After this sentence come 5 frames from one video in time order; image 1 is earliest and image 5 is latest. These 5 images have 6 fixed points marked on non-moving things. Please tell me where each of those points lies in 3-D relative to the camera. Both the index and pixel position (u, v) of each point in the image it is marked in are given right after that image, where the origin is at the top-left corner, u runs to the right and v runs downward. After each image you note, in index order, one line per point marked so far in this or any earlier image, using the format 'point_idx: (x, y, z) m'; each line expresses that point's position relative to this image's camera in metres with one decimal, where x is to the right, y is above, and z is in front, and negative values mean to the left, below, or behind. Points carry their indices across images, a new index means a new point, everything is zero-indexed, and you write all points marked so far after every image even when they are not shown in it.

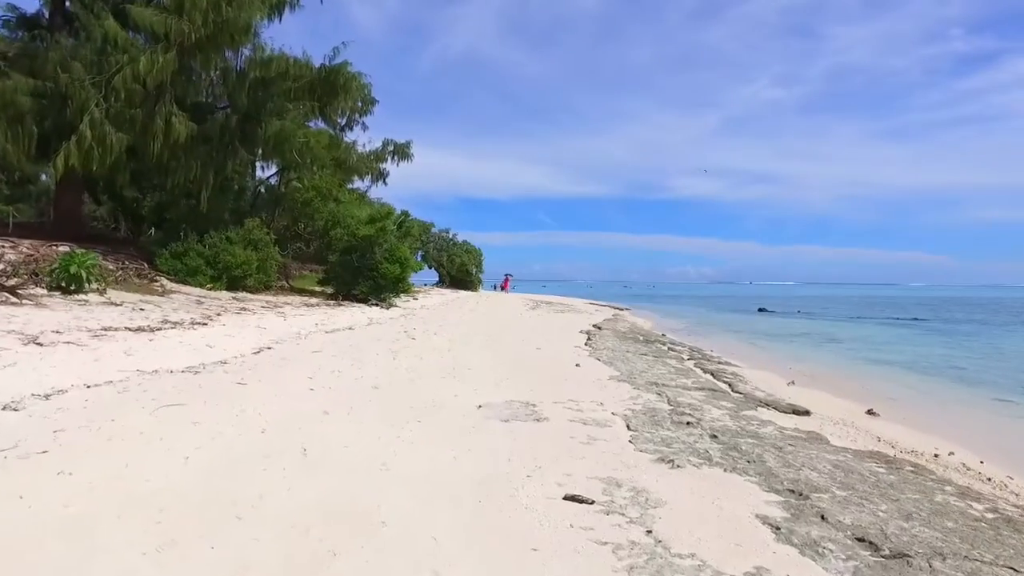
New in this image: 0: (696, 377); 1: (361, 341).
0: (+3.1, -1.5, +11.7) m
1: (-2.4, -0.9, +10.9) m
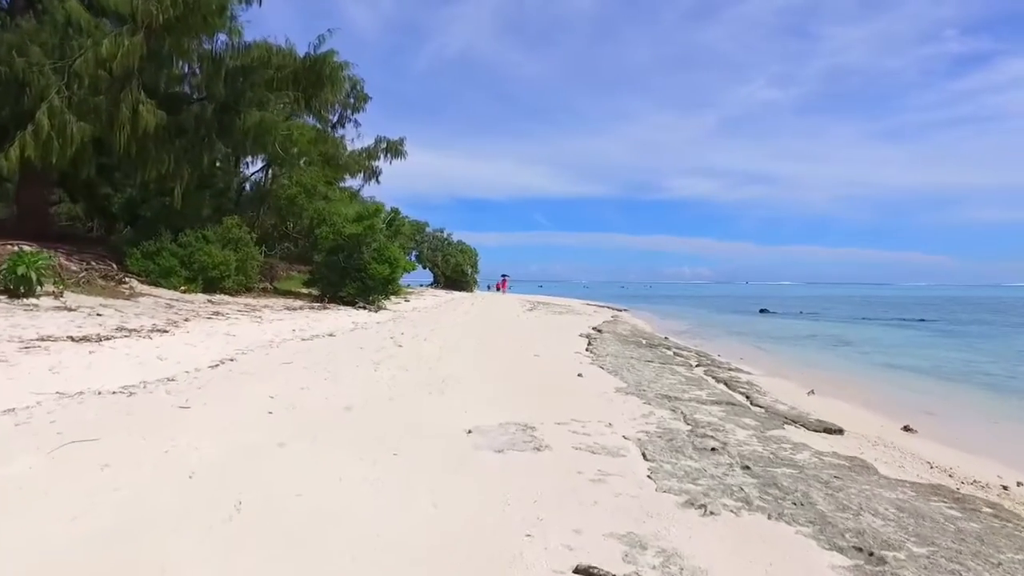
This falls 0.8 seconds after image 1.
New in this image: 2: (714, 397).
0: (+3.0, -1.5, +10.7) m
1: (-2.4, -0.9, +9.9) m
2: (+2.8, -1.5, +9.7) m
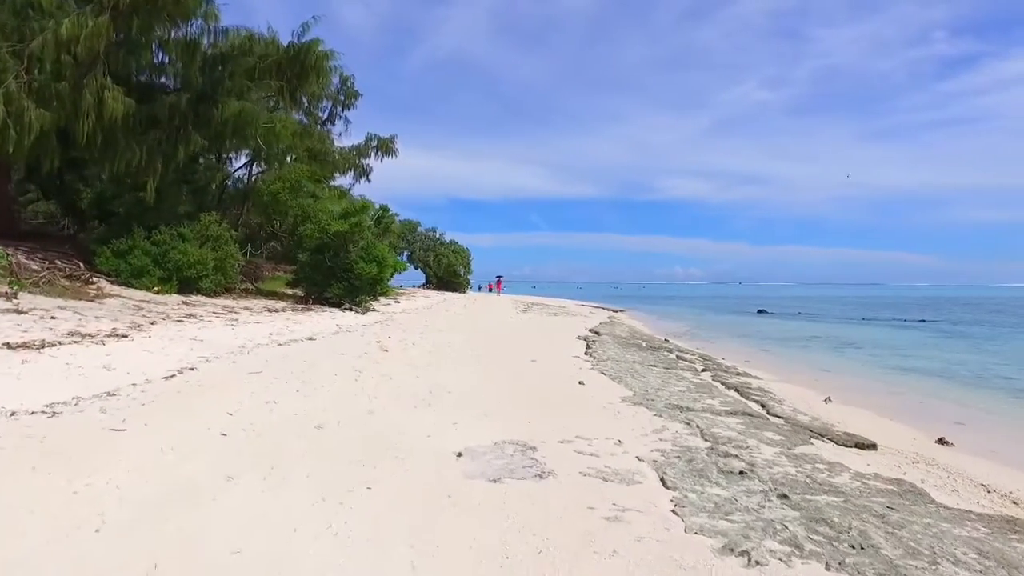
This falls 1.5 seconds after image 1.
0: (+2.9, -1.5, +9.9) m
1: (-2.5, -0.9, +9.0) m
2: (+2.7, -1.5, +8.9) m
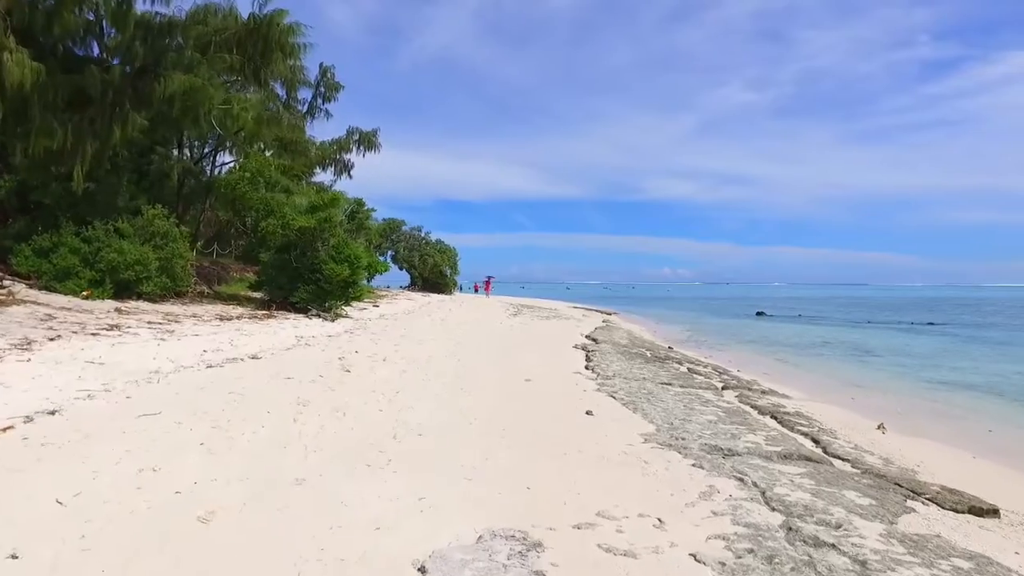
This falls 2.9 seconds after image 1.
0: (+2.8, -1.6, +8.0) m
1: (-2.6, -1.0, +7.0) m
2: (+2.6, -1.6, +7.0) m
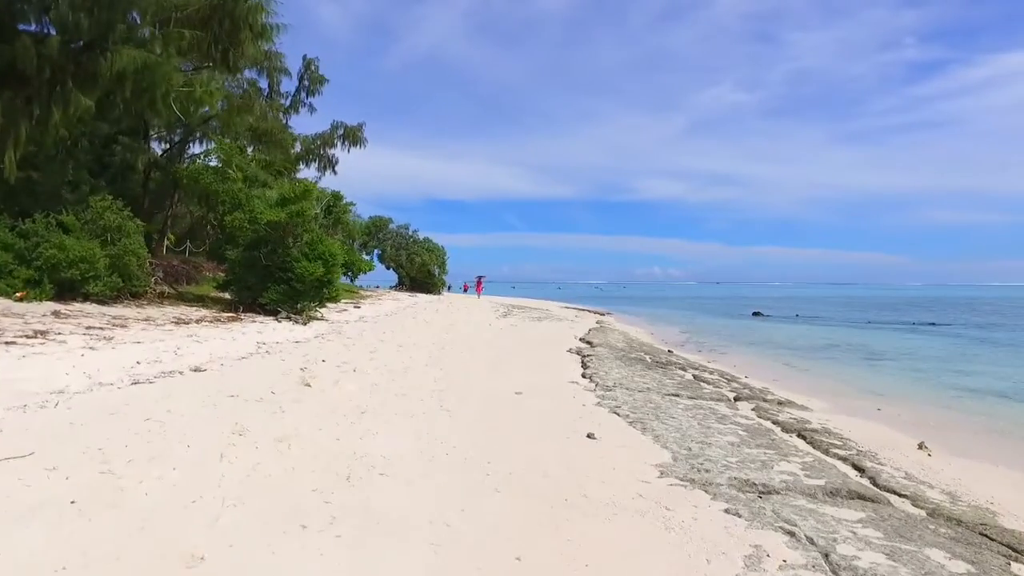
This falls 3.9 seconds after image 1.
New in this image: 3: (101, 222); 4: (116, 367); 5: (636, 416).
0: (+2.7, -1.6, +6.8) m
1: (-2.7, -1.0, +5.7) m
2: (+2.5, -1.6, +5.7) m
3: (-7.2, +1.1, +12.3) m
4: (-3.9, -0.8, +6.9) m
5: (+1.4, -1.5, +8.1) m
